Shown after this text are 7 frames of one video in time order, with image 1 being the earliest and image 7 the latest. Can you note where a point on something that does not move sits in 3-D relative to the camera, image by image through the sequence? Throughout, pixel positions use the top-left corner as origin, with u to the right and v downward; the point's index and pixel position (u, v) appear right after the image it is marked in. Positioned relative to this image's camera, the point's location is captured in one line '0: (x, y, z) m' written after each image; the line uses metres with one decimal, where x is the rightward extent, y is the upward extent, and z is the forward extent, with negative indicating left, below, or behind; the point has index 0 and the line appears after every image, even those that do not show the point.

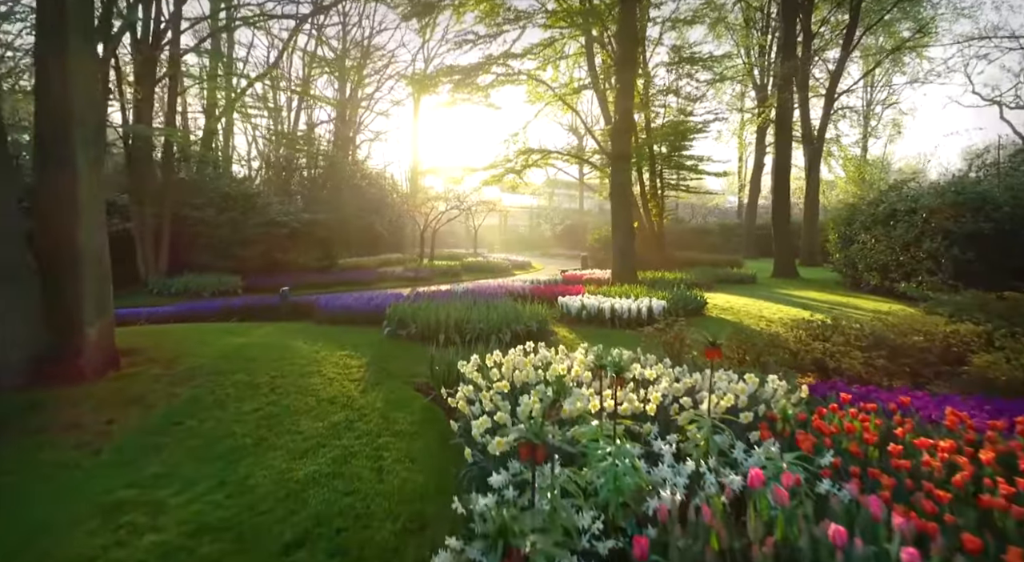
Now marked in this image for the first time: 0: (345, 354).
0: (-1.7, -0.8, +5.8) m
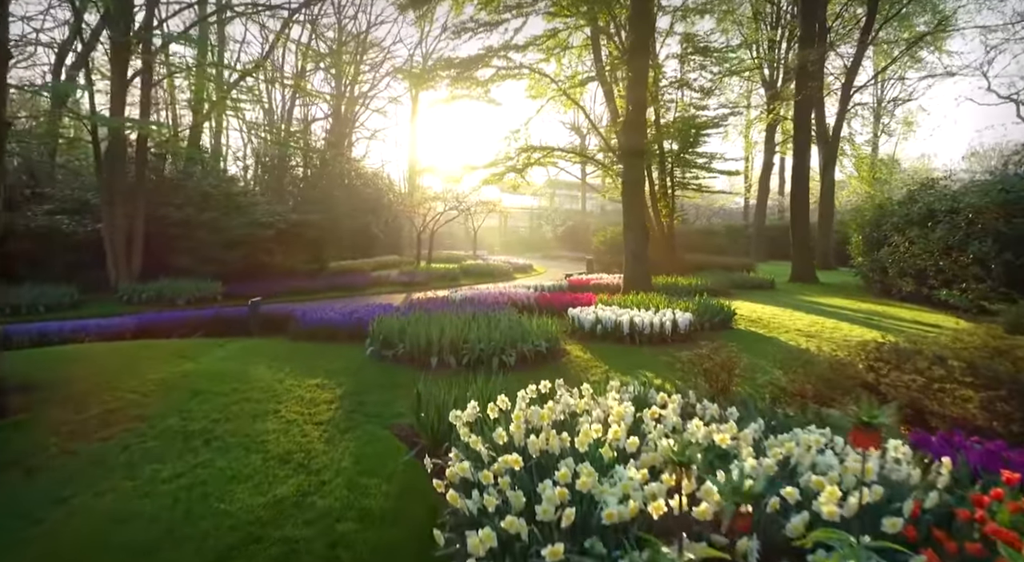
0: (-1.7, -0.9, +4.8) m
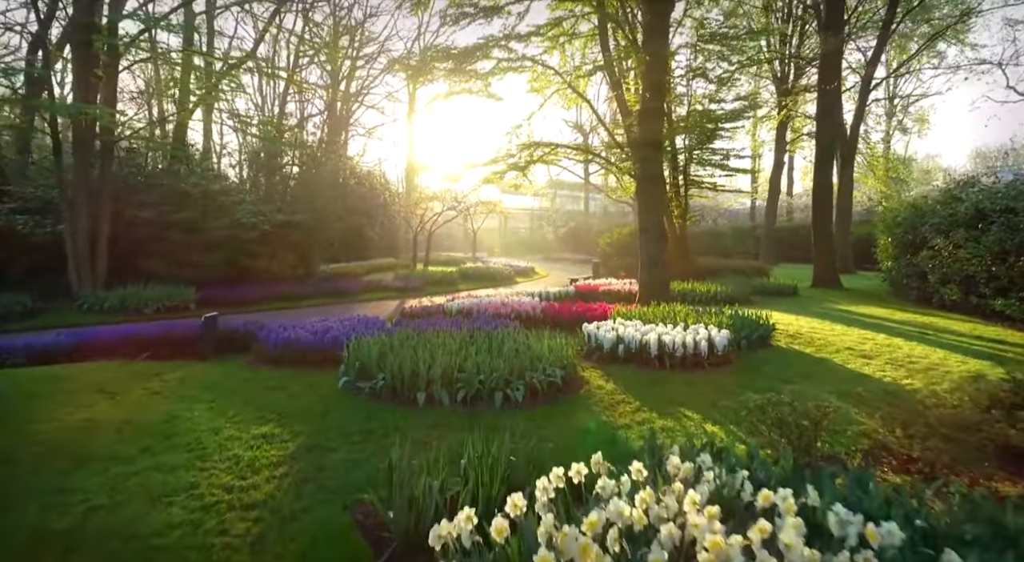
0: (-1.6, -1.0, +3.6) m
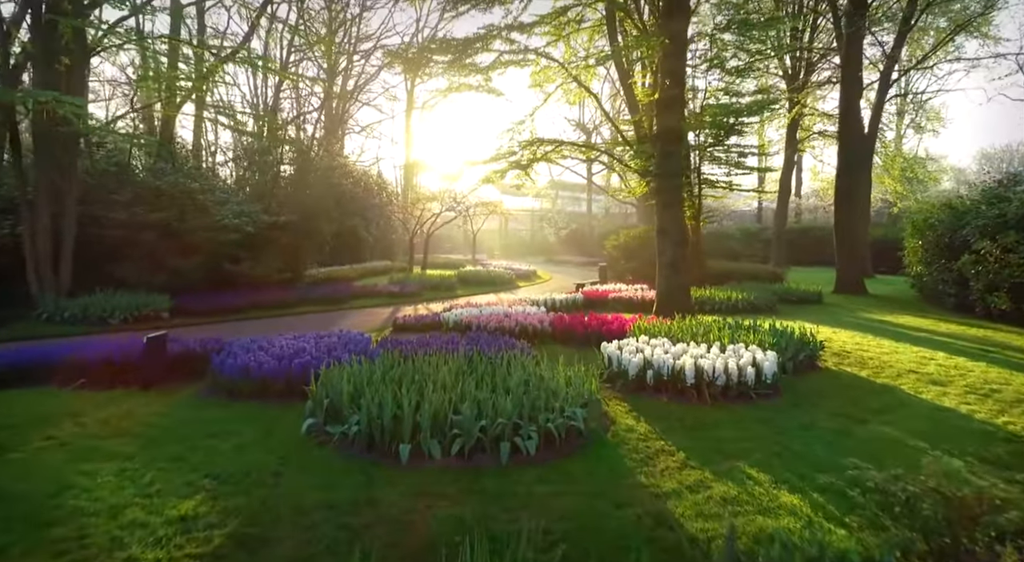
0: (-1.6, -1.1, +2.6) m
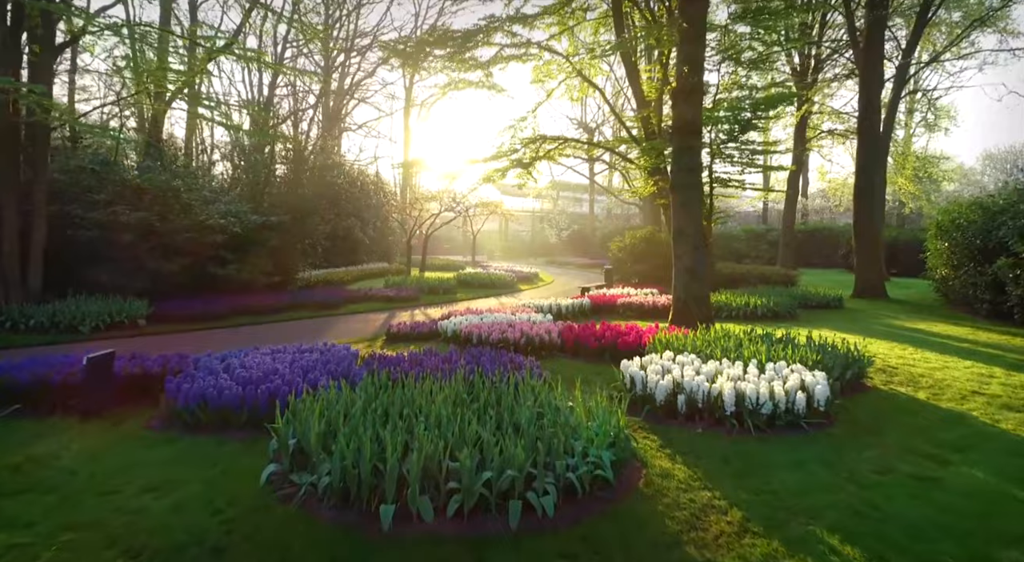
0: (-1.5, -1.2, +1.9) m
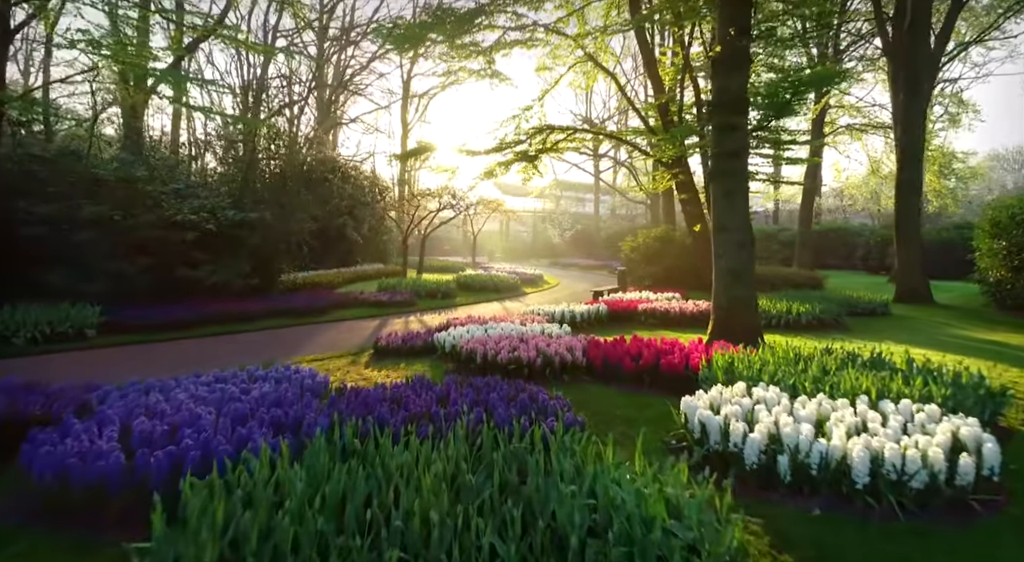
0: (-1.4, -1.2, +0.5) m
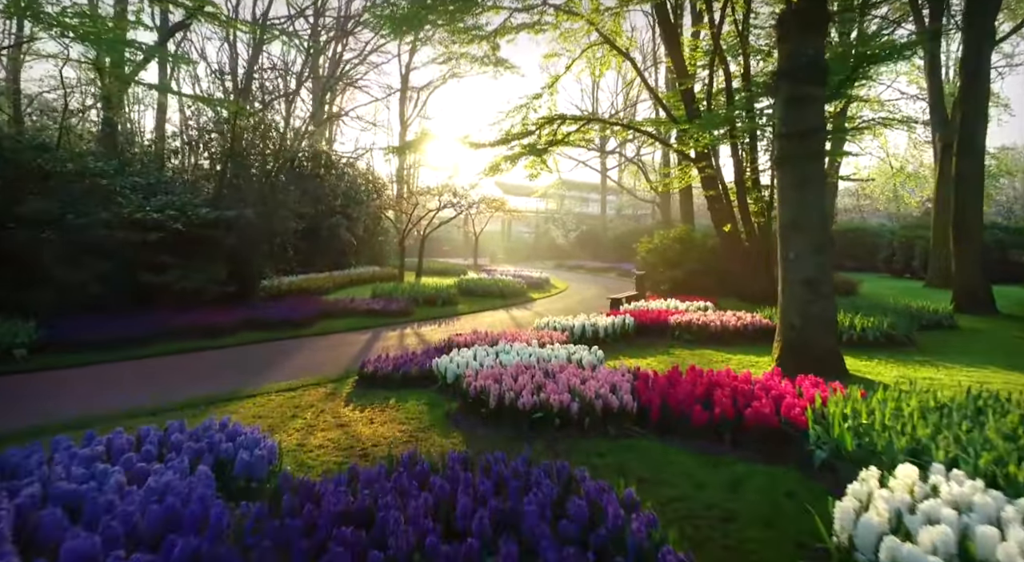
0: (-1.2, -1.3, -0.9) m
